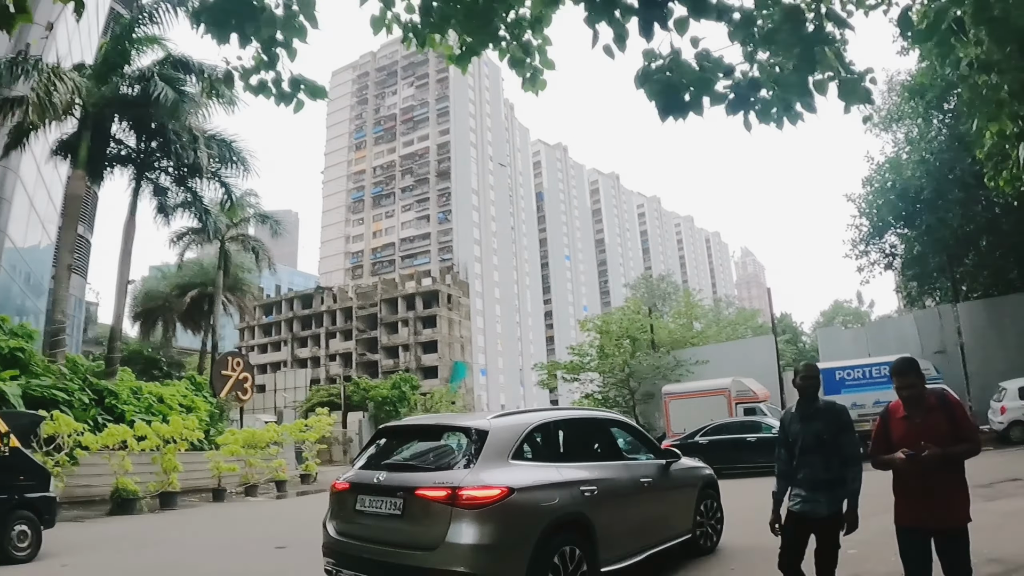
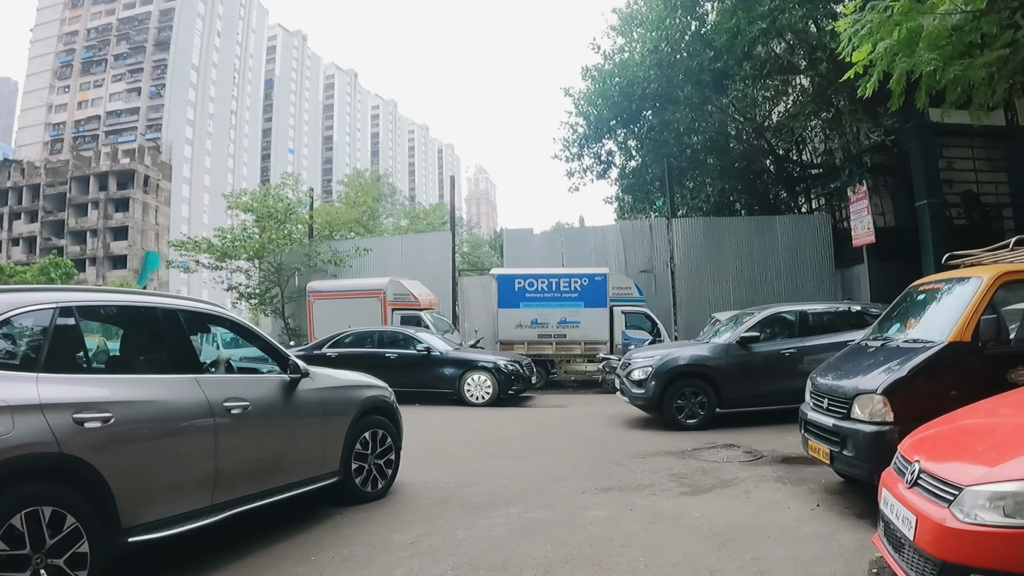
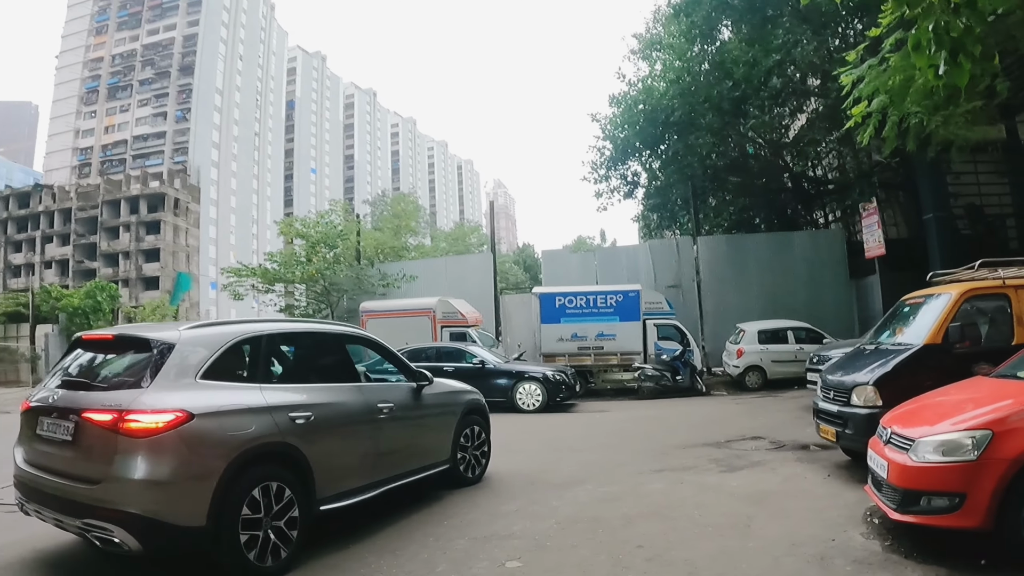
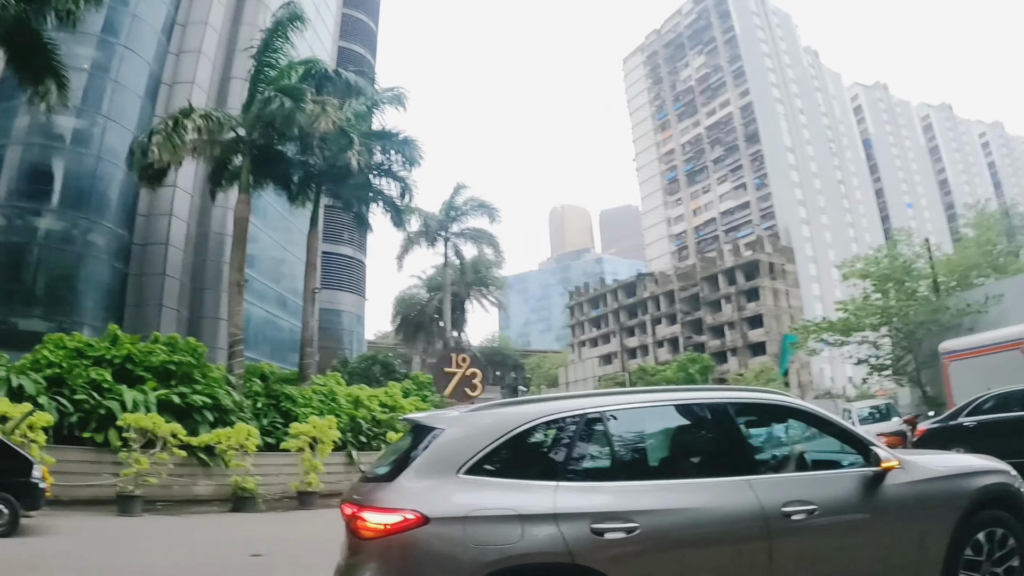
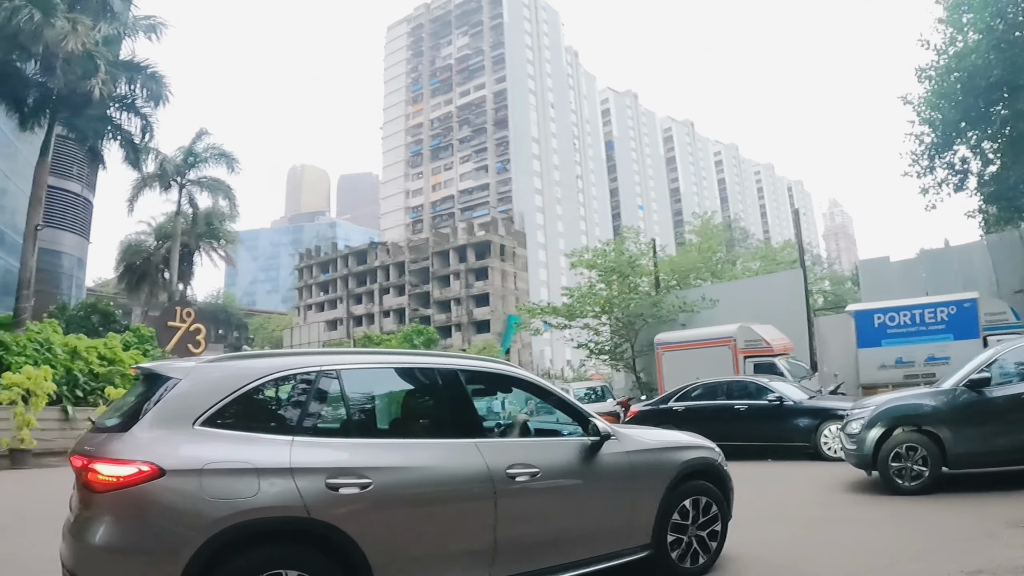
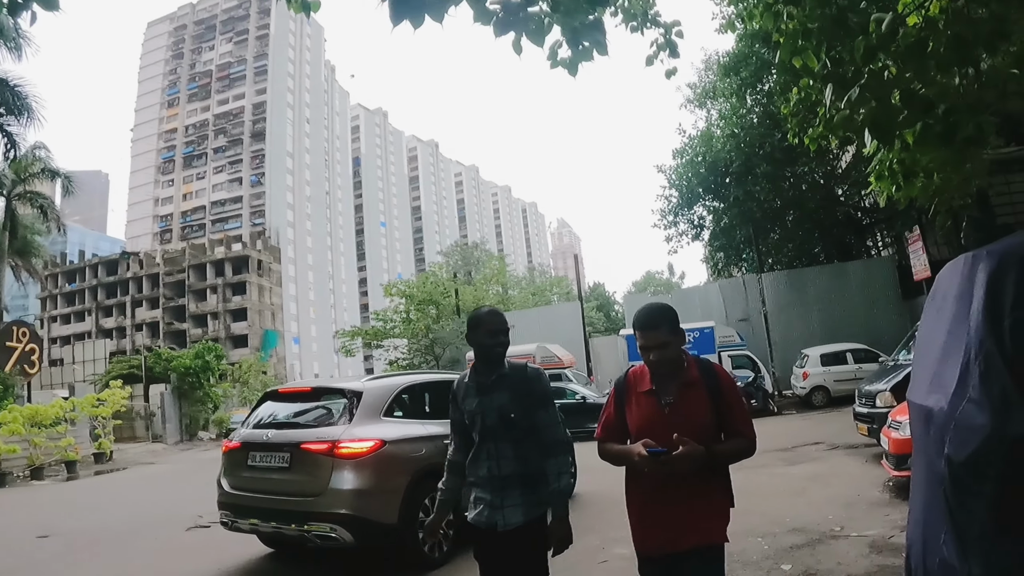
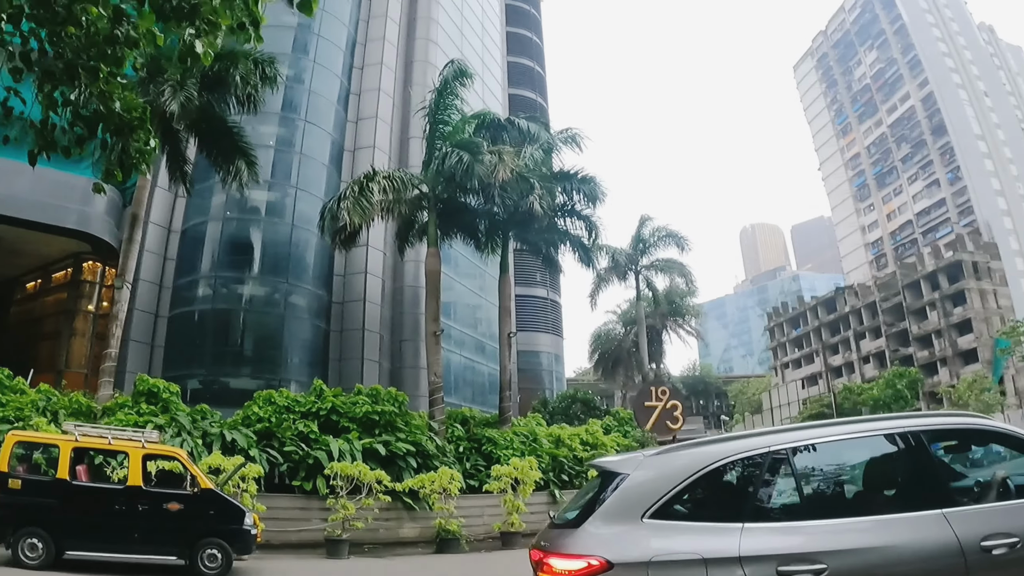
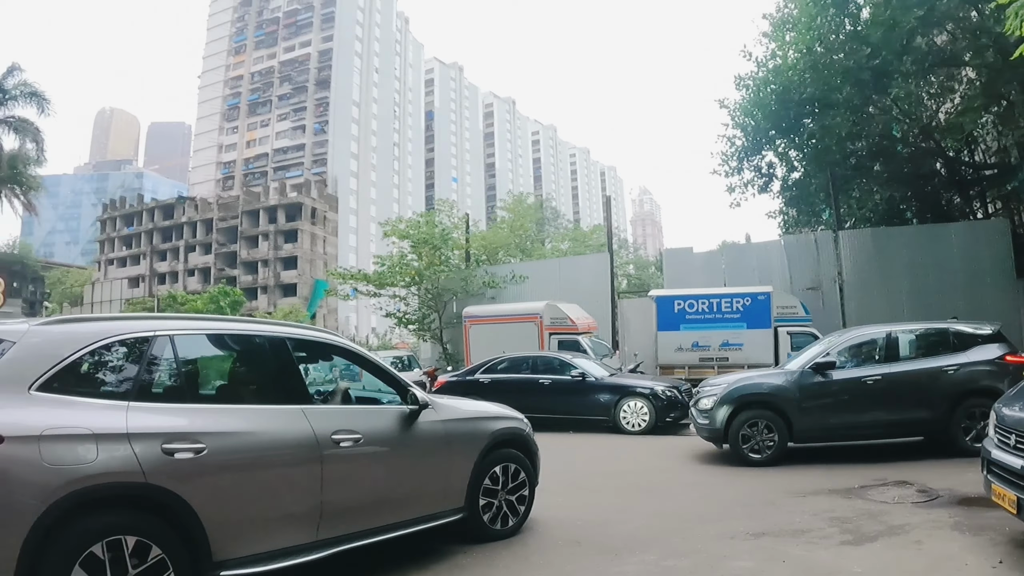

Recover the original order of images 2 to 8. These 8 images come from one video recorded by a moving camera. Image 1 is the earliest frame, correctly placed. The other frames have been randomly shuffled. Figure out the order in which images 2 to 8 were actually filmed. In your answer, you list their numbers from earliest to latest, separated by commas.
6, 3, 2, 8, 5, 4, 7
